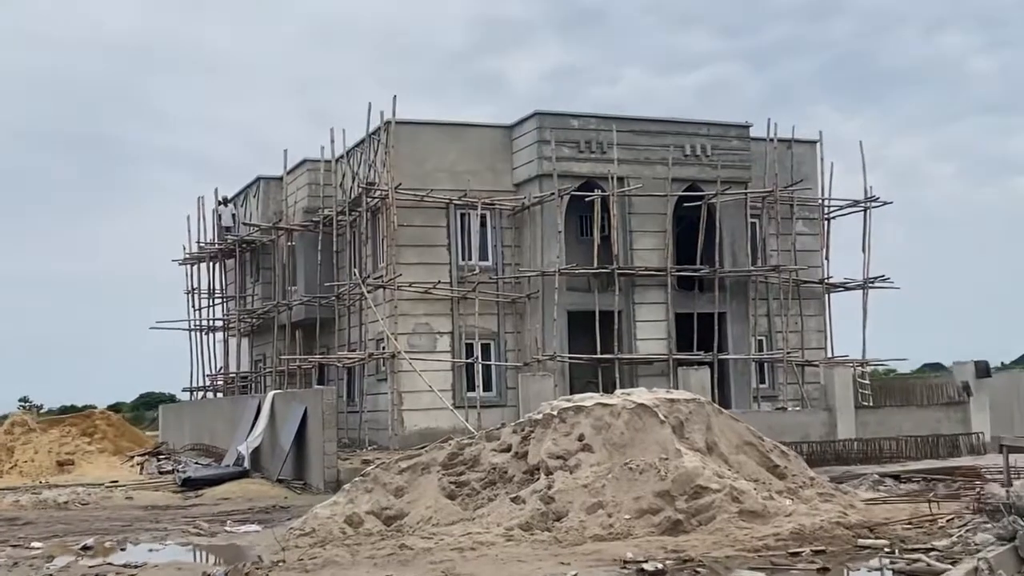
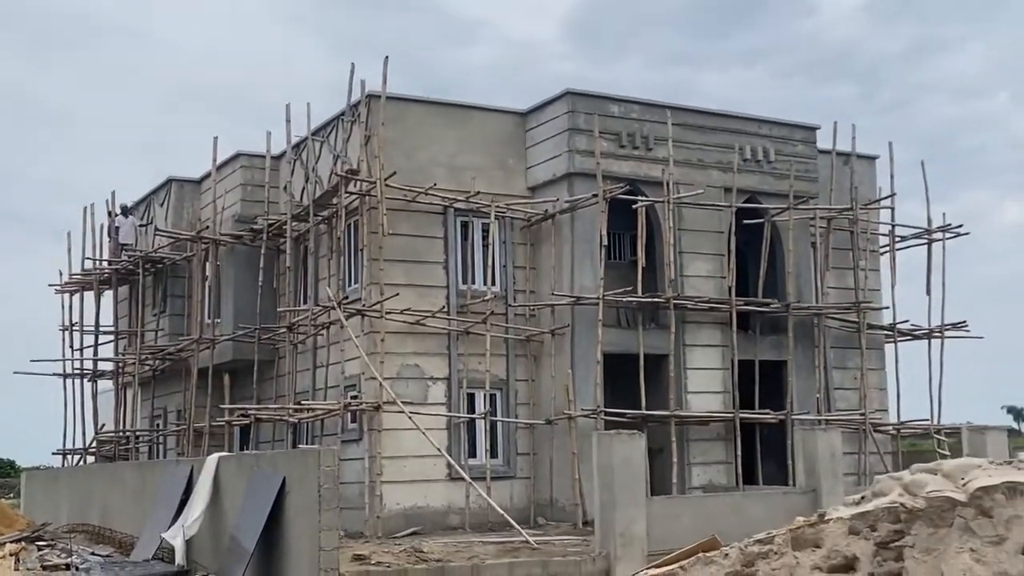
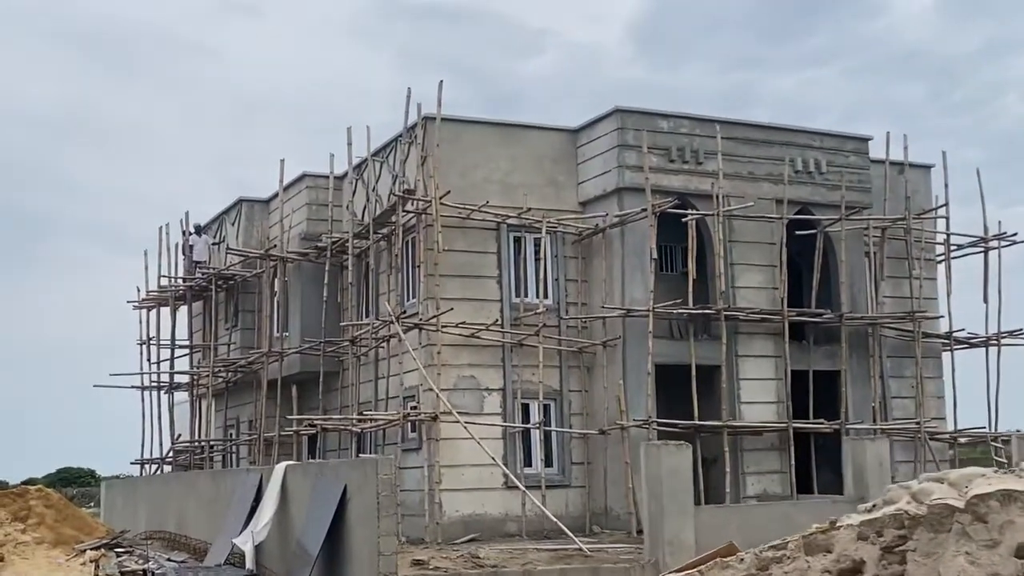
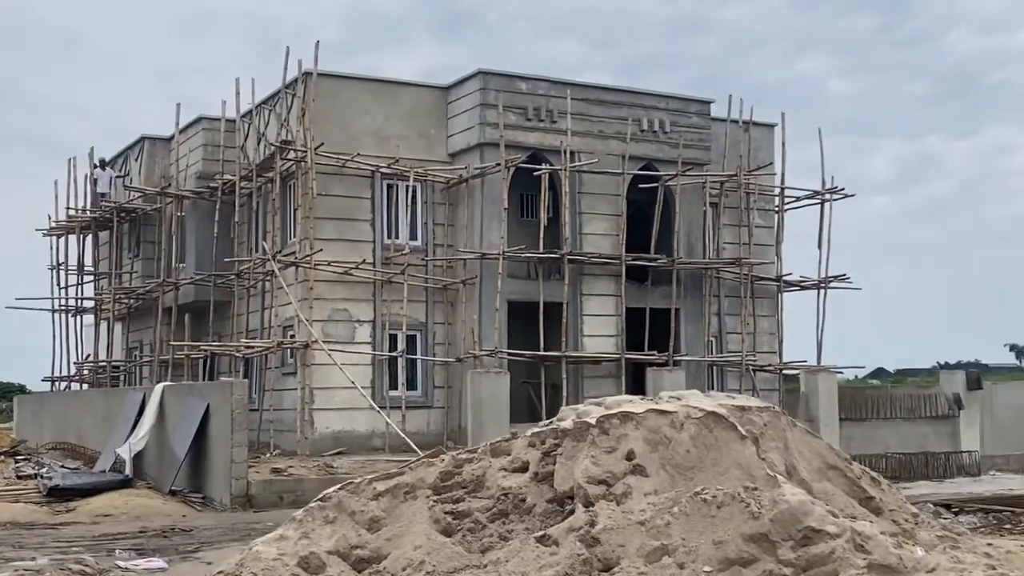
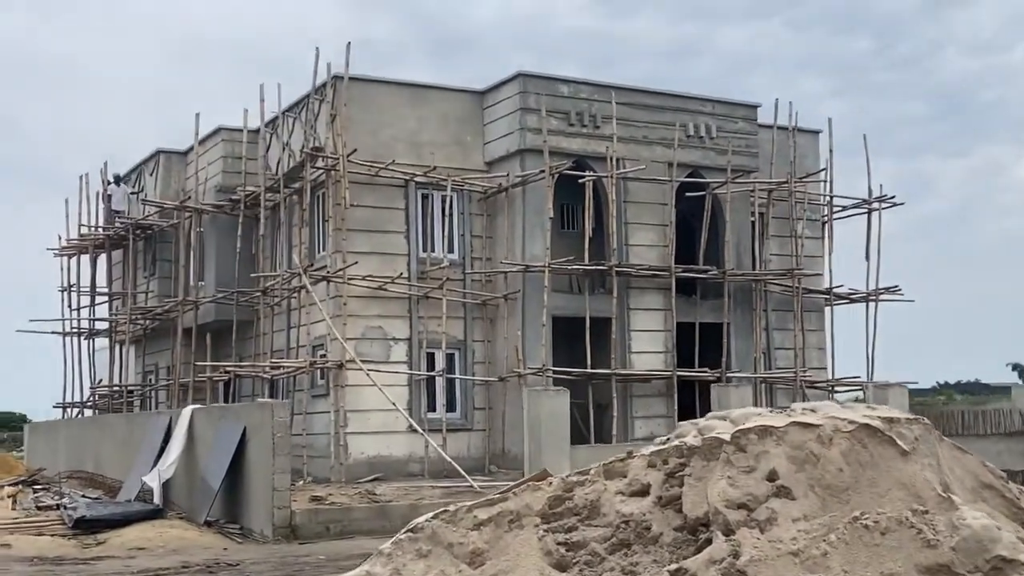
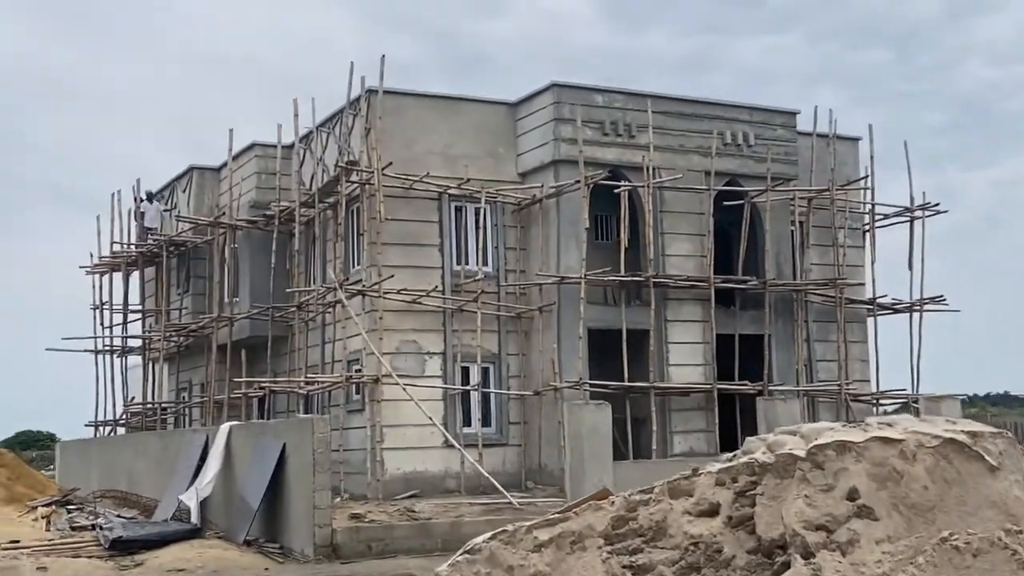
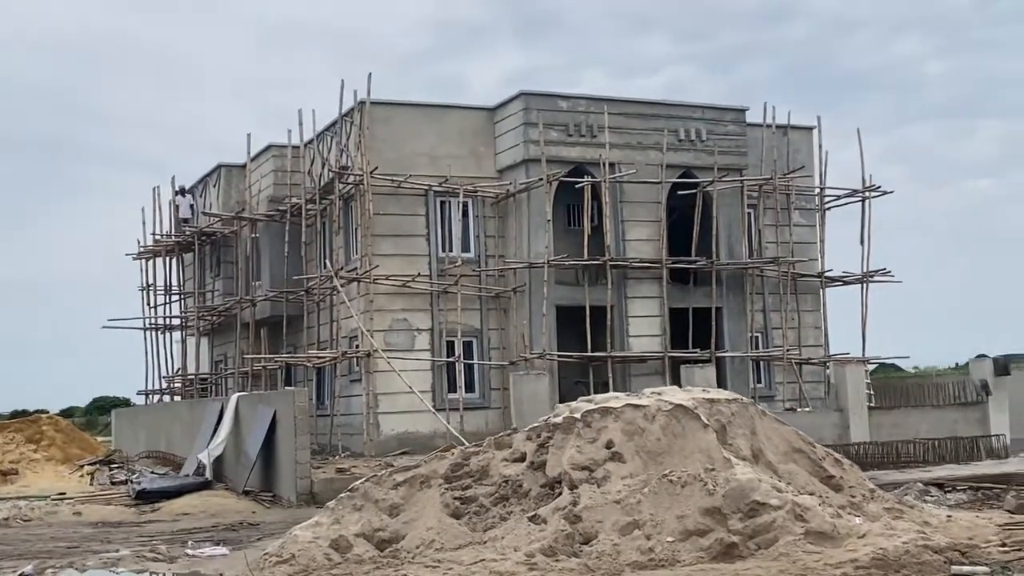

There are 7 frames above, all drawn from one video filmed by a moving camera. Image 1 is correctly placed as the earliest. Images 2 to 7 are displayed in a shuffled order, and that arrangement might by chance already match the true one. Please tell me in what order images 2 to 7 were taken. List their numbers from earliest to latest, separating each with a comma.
7, 4, 5, 6, 3, 2
